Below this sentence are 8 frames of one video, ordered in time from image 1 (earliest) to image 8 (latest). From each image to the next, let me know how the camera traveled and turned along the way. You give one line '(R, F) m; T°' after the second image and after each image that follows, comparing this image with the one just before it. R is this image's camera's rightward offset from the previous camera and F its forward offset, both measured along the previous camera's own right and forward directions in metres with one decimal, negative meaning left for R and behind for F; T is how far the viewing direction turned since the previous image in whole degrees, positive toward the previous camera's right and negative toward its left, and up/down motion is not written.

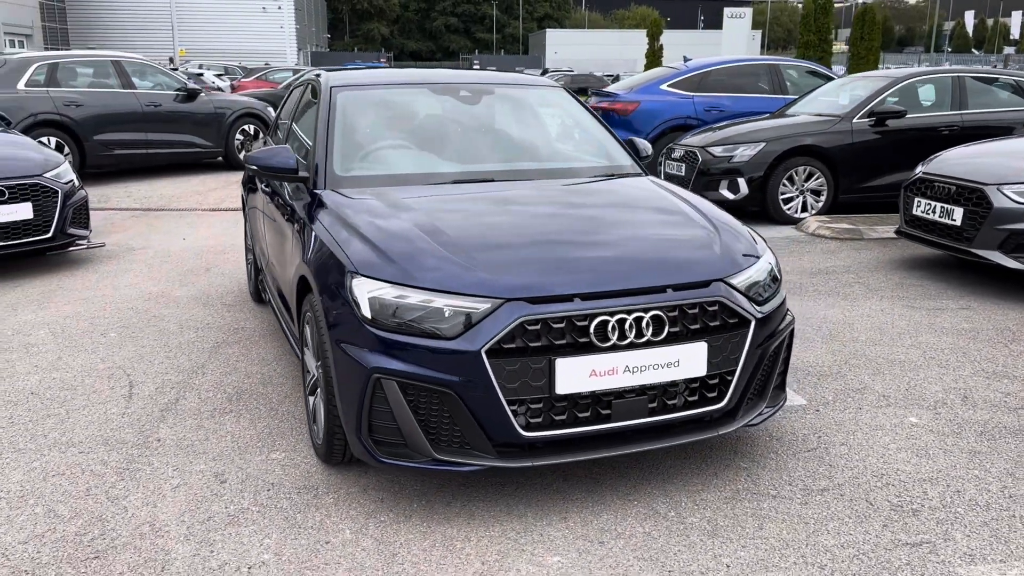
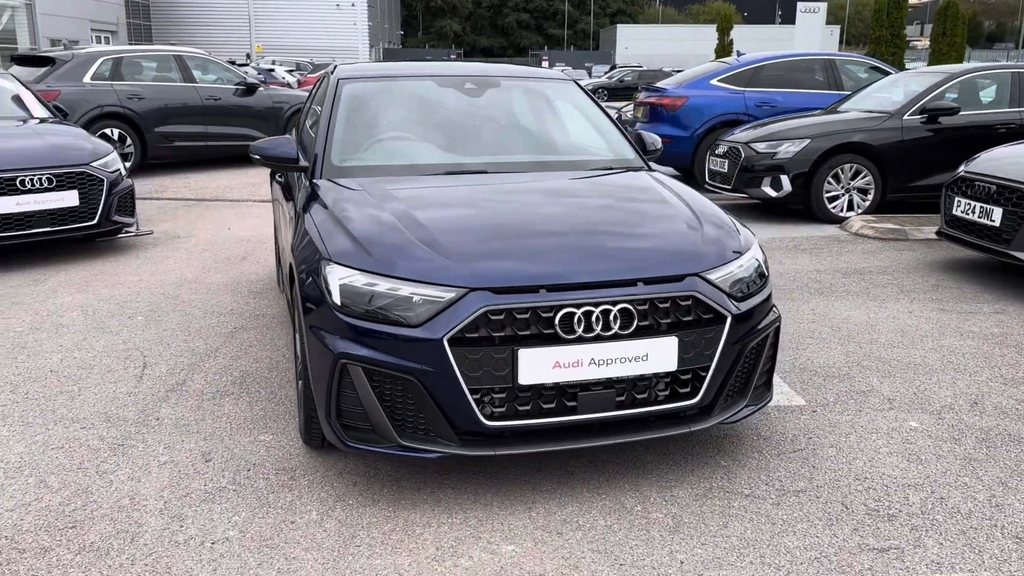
(+0.3, 0.0) m; -5°
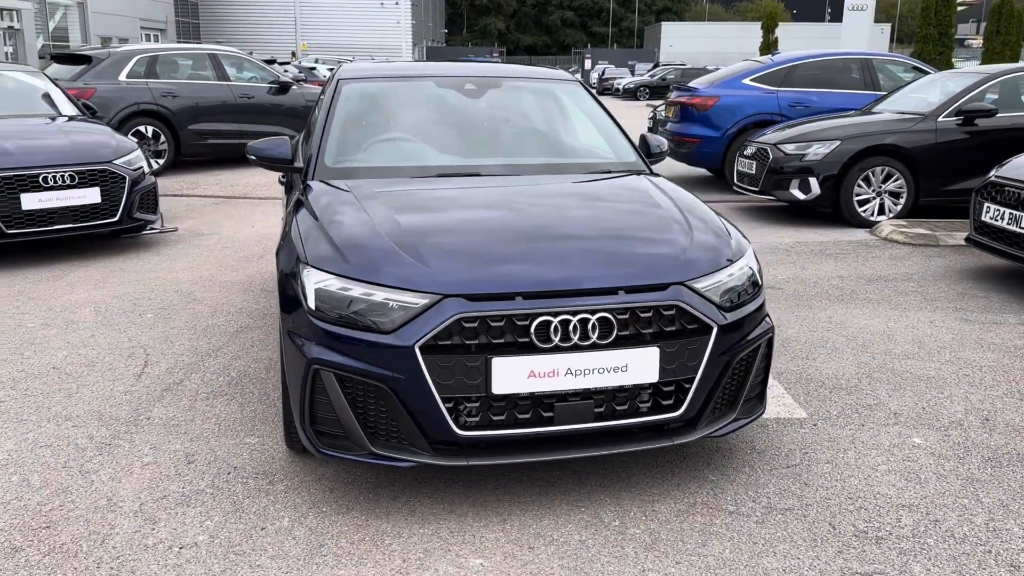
(+0.2, +0.1) m; -3°
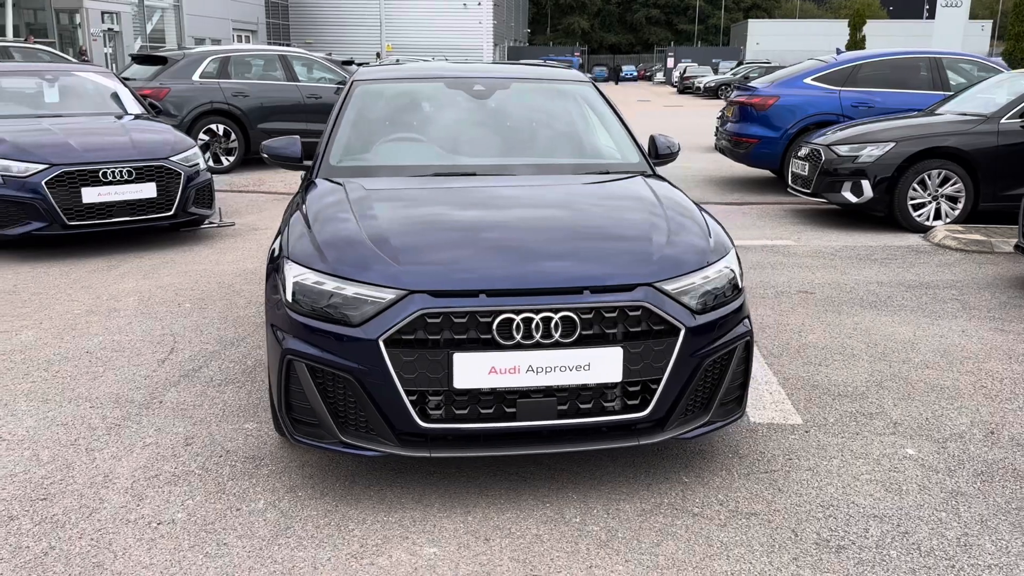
(+0.4, 0.0) m; -5°
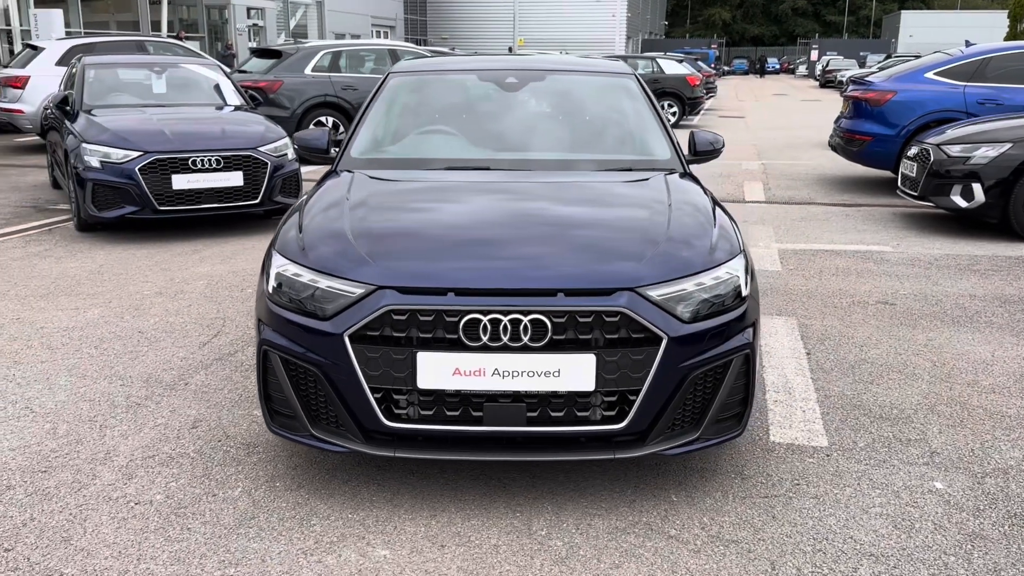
(+0.5, +0.1) m; -9°
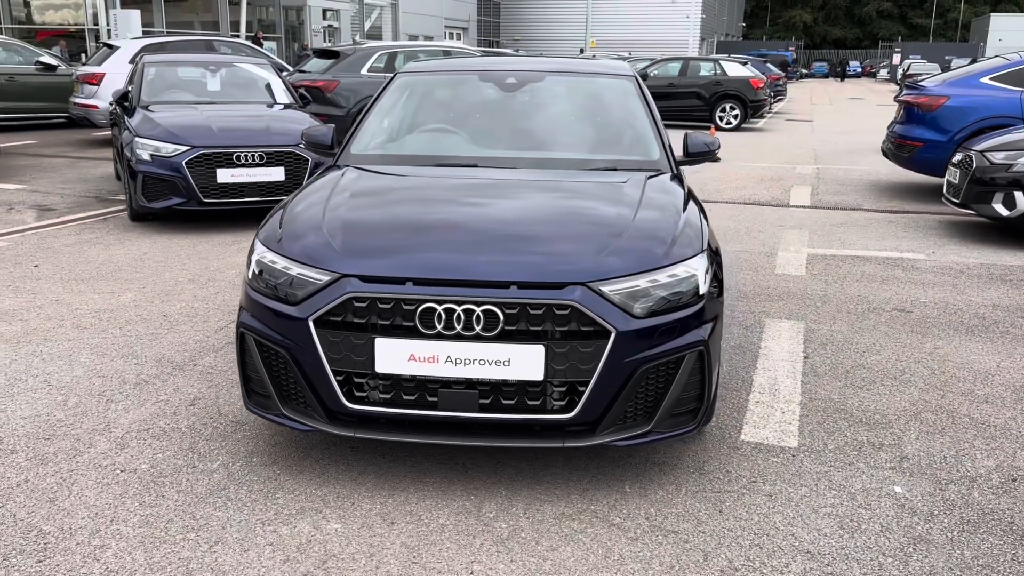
(+0.4, -0.1) m; -5°
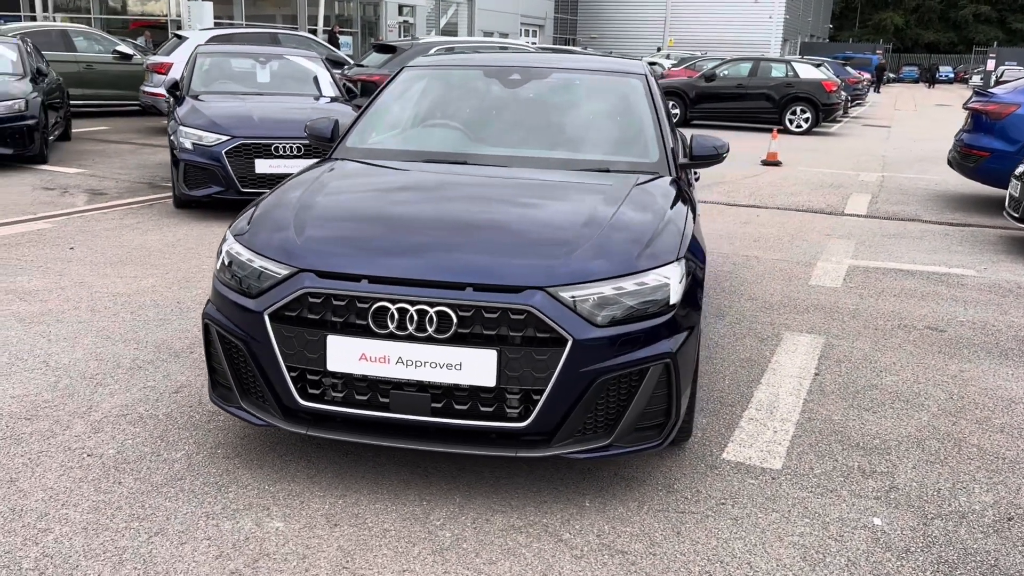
(+0.3, +0.1) m; -5°
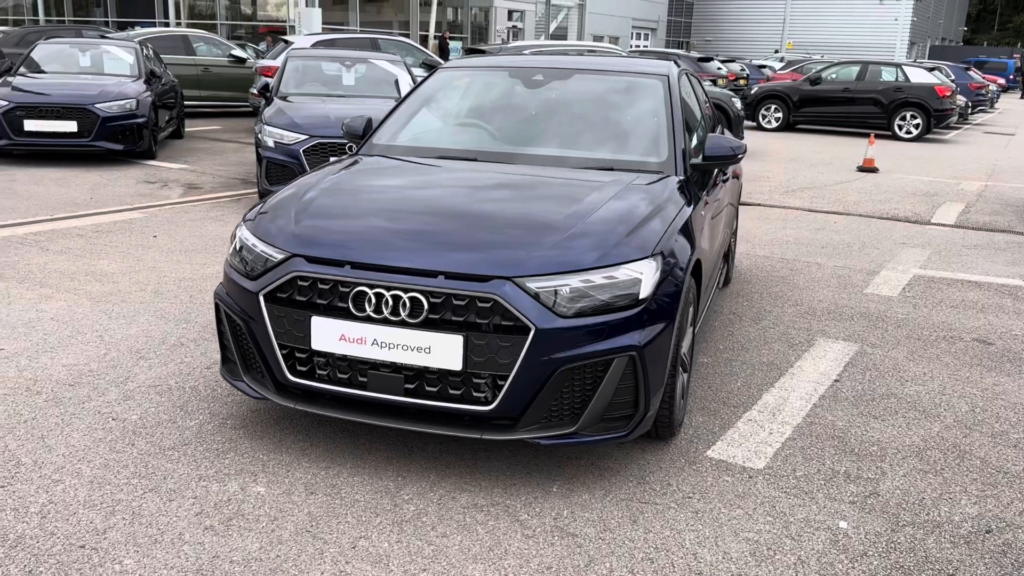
(+0.4, -0.1) m; -7°
